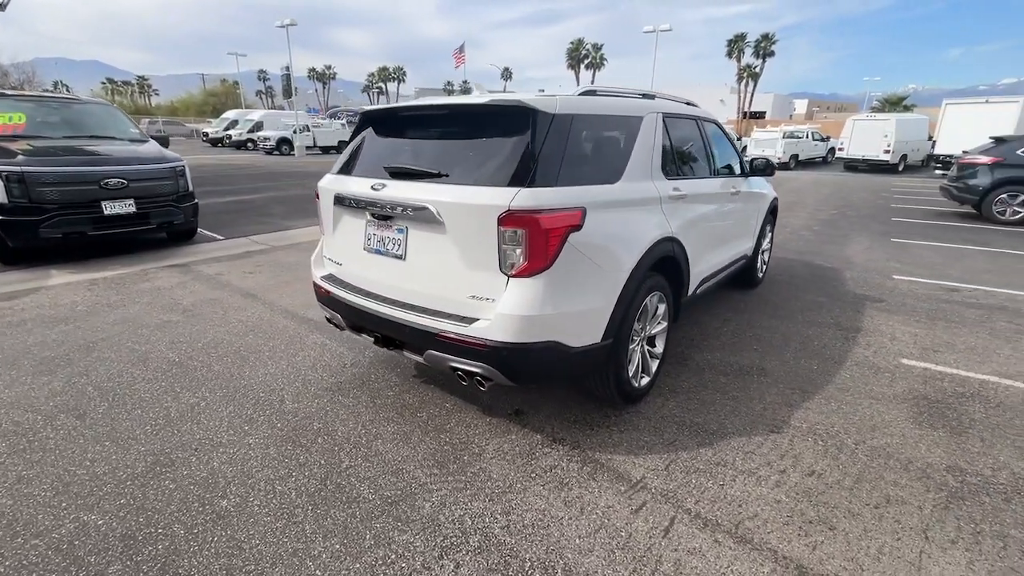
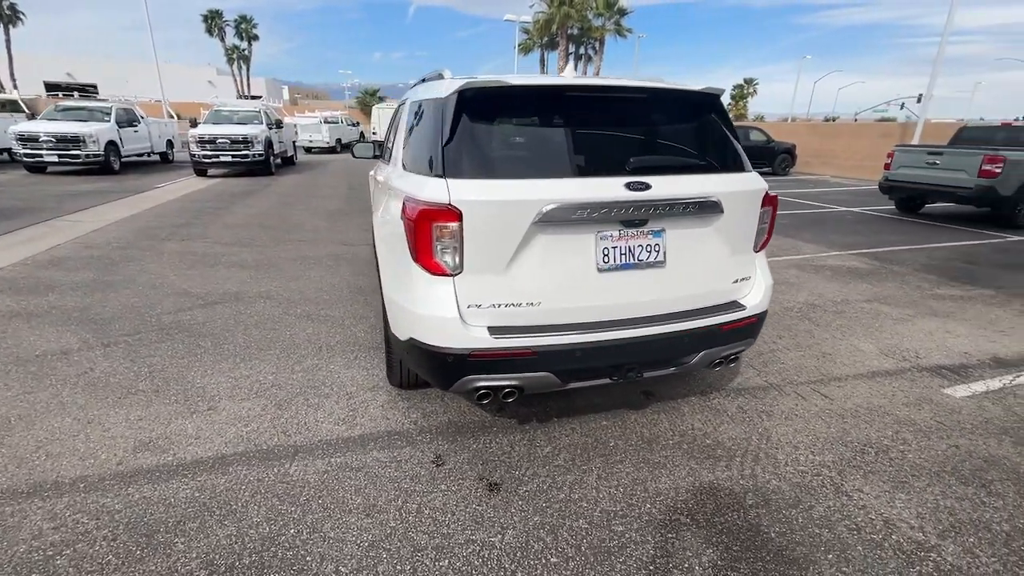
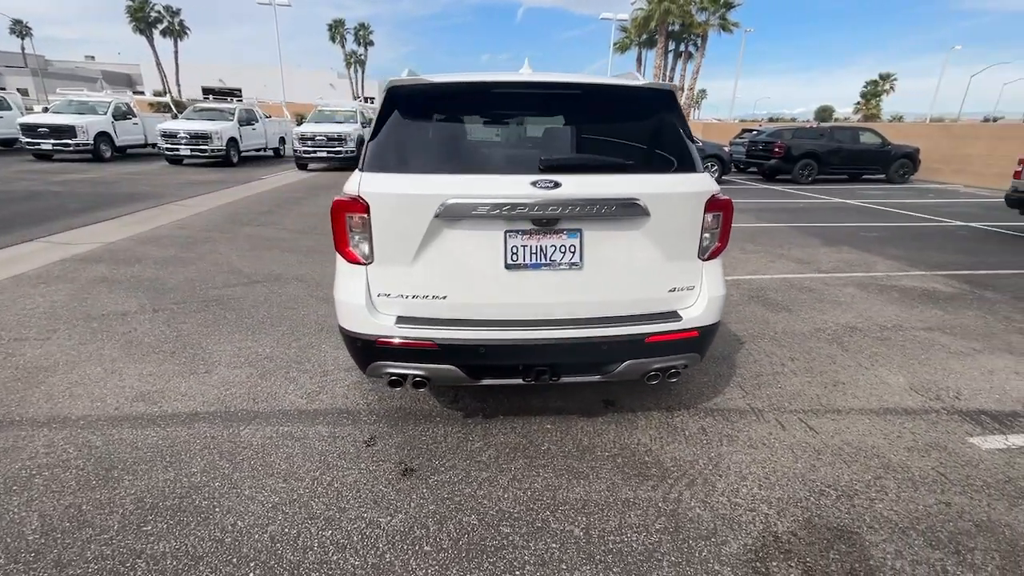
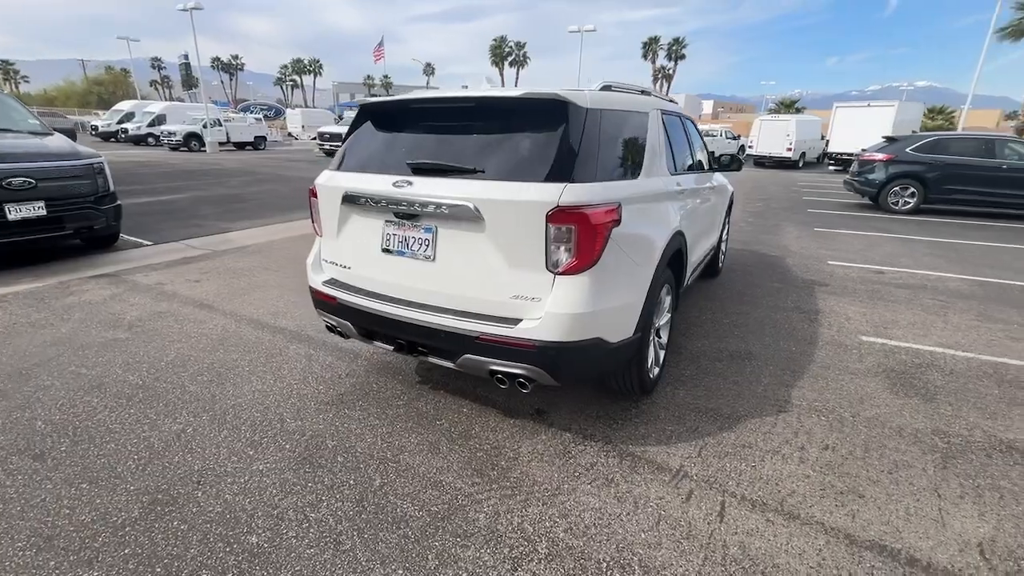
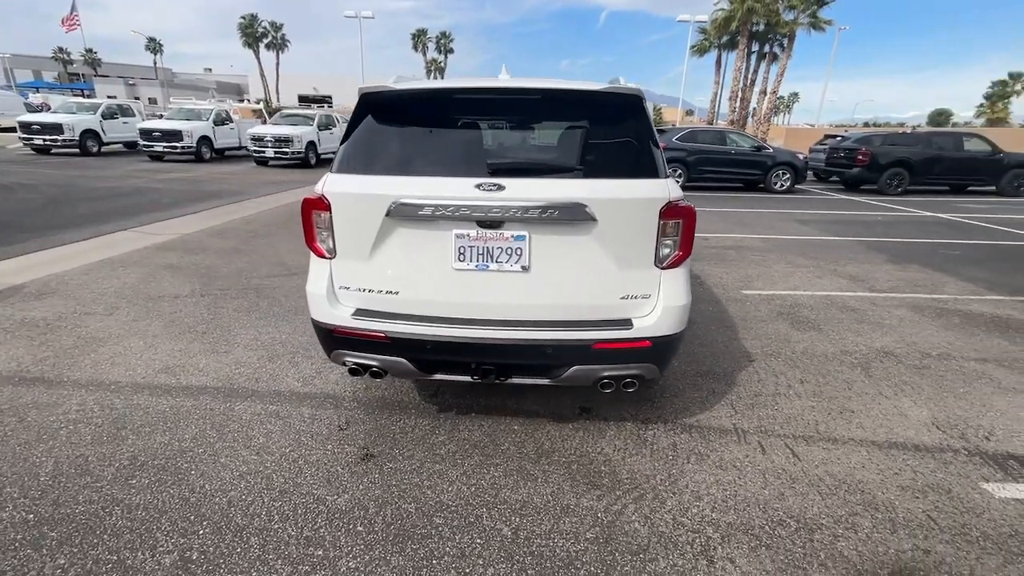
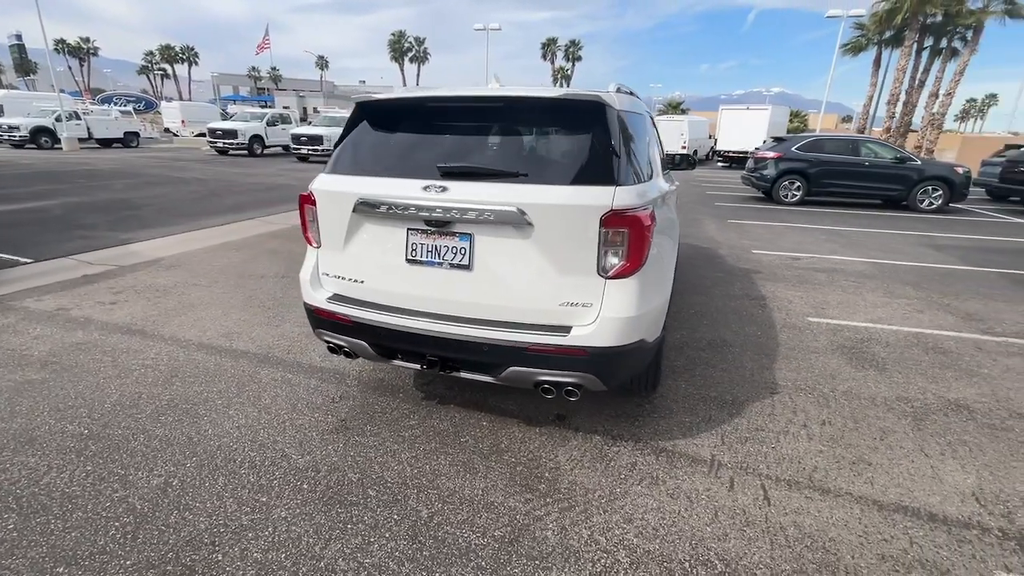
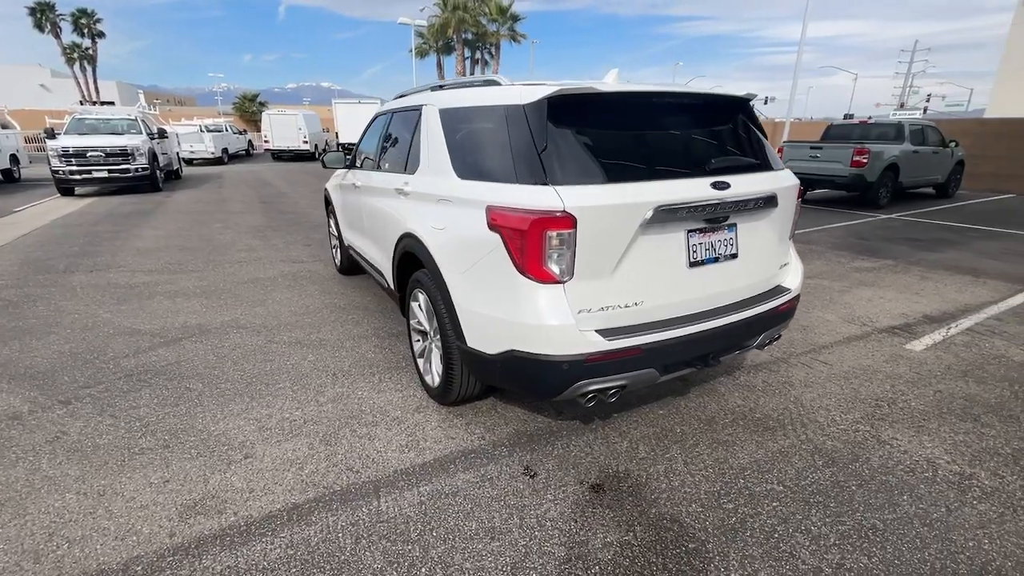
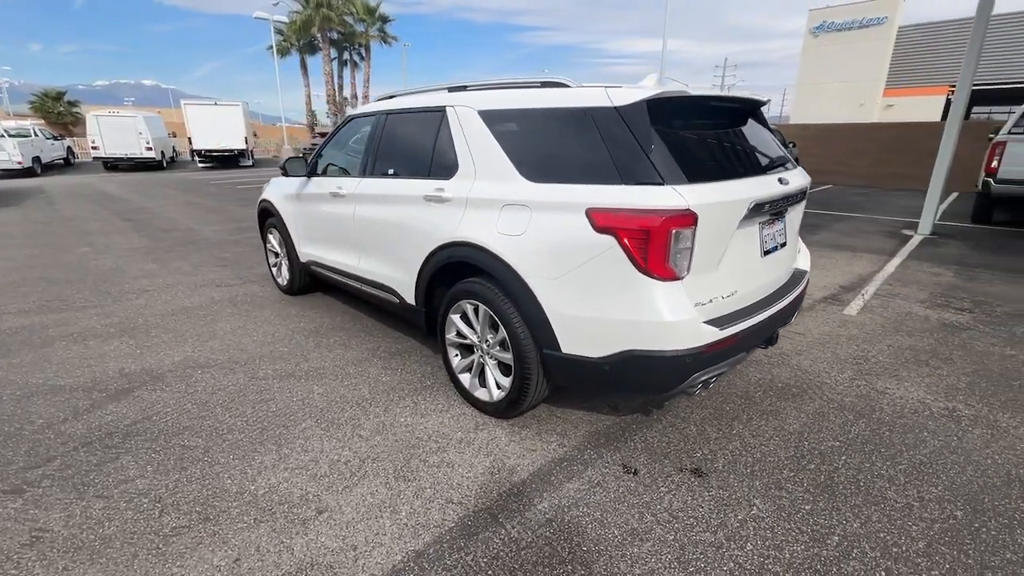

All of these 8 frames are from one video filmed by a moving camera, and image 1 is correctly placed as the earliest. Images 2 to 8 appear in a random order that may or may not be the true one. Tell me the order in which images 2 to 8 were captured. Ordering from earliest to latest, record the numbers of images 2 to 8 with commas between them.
4, 6, 5, 3, 2, 7, 8
